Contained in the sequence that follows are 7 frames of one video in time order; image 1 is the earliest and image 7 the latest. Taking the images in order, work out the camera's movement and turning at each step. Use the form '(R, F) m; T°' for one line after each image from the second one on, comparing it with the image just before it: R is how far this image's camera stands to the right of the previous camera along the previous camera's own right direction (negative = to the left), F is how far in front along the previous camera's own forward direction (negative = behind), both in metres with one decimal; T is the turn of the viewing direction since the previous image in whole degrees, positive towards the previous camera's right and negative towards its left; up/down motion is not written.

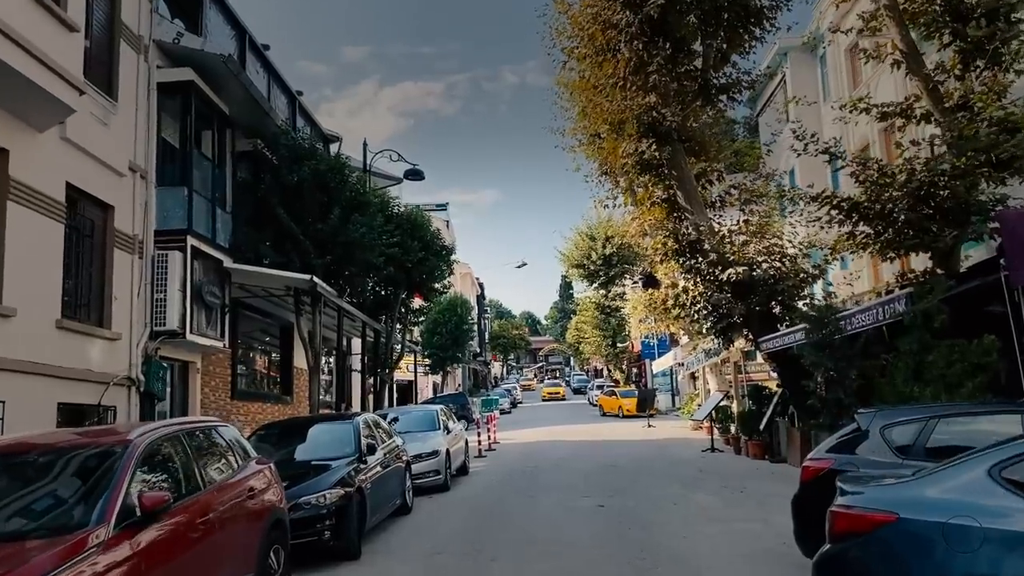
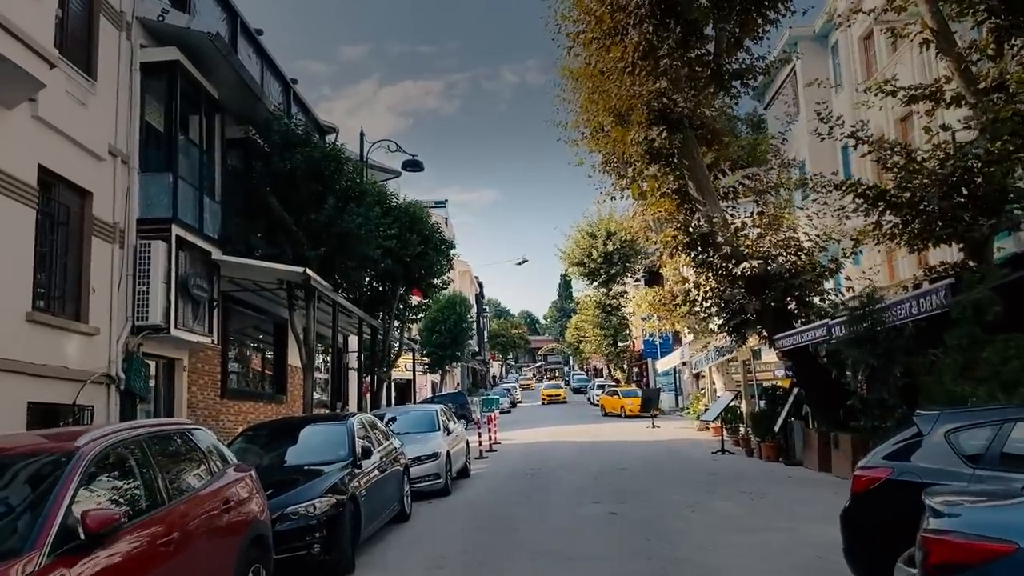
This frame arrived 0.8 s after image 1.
(-0.1, +0.8) m; 0°
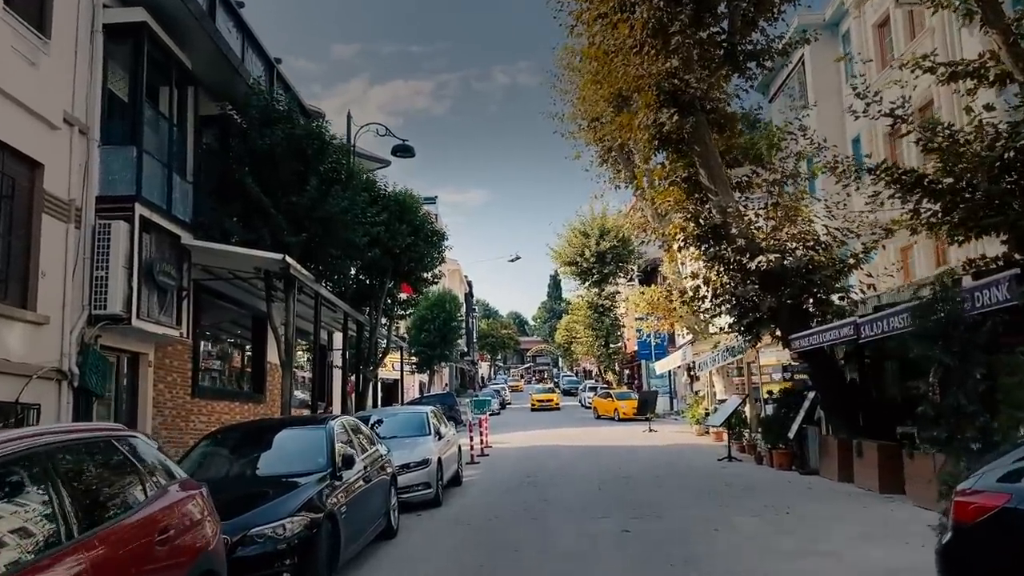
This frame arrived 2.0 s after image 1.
(-0.2, +1.2) m; +1°
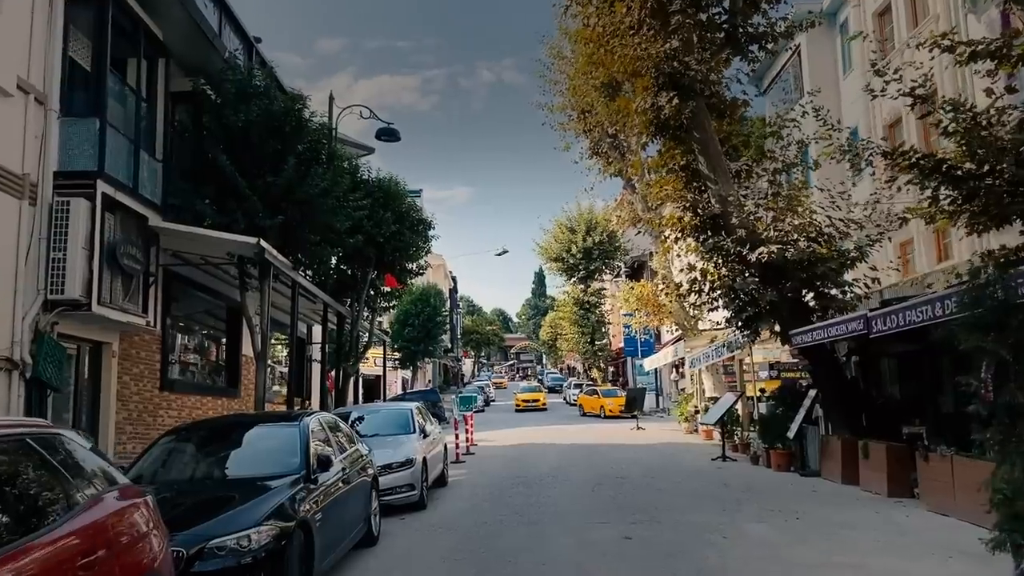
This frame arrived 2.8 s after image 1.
(-0.1, +0.8) m; +1°
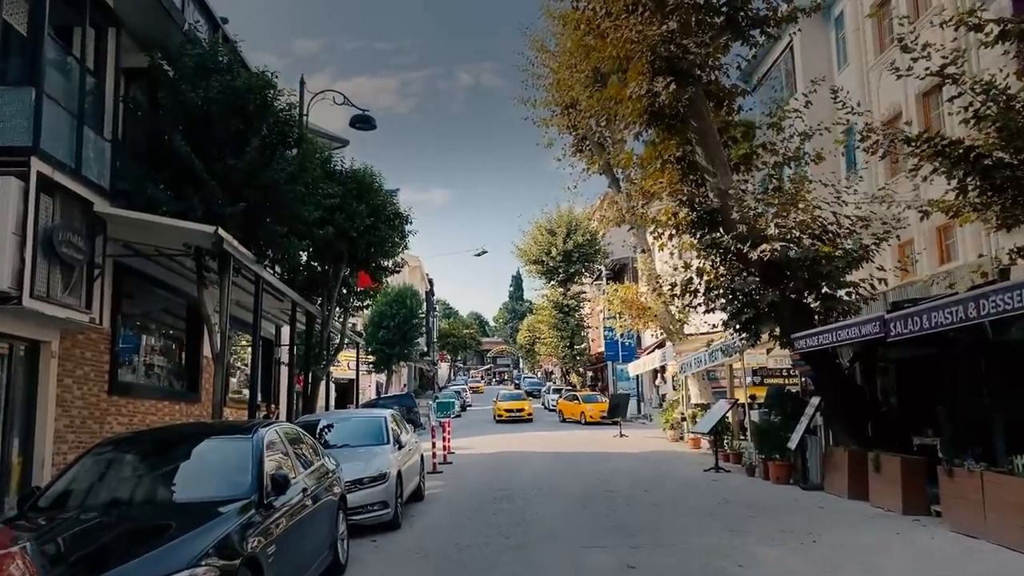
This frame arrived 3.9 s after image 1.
(-0.1, +1.1) m; +2°
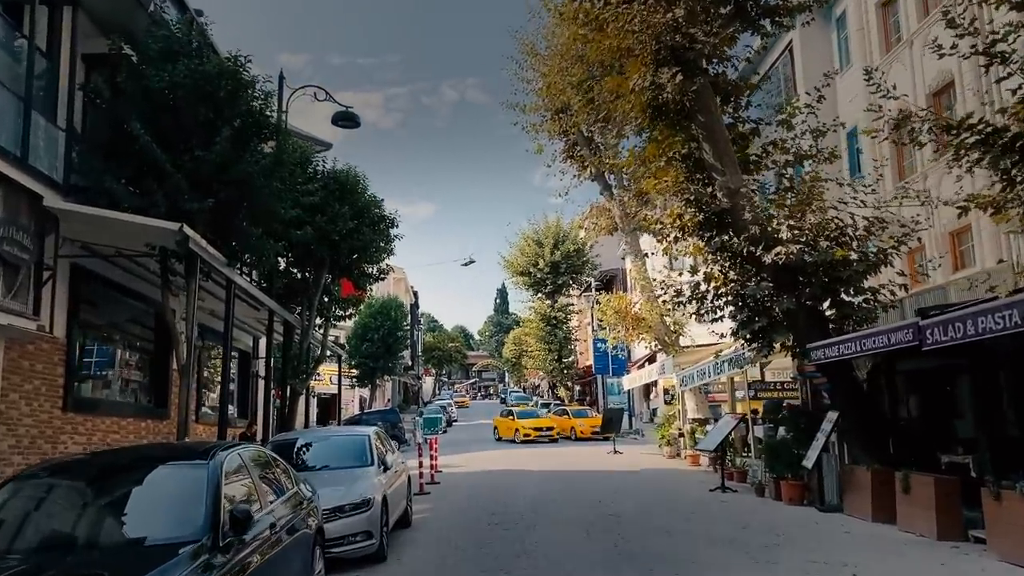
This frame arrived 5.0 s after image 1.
(-0.2, +1.1) m; +1°
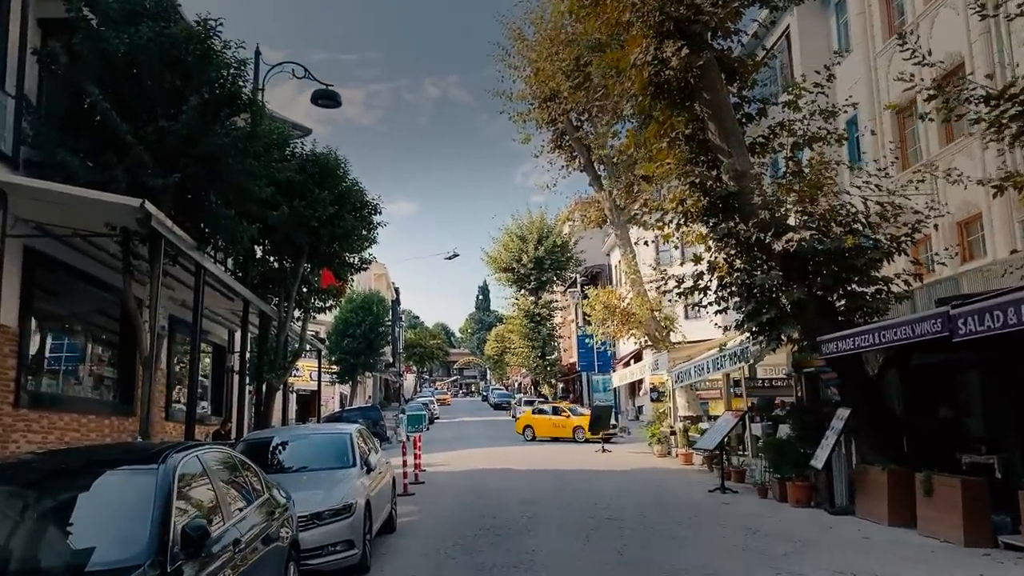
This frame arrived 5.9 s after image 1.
(-0.2, +0.9) m; +1°
